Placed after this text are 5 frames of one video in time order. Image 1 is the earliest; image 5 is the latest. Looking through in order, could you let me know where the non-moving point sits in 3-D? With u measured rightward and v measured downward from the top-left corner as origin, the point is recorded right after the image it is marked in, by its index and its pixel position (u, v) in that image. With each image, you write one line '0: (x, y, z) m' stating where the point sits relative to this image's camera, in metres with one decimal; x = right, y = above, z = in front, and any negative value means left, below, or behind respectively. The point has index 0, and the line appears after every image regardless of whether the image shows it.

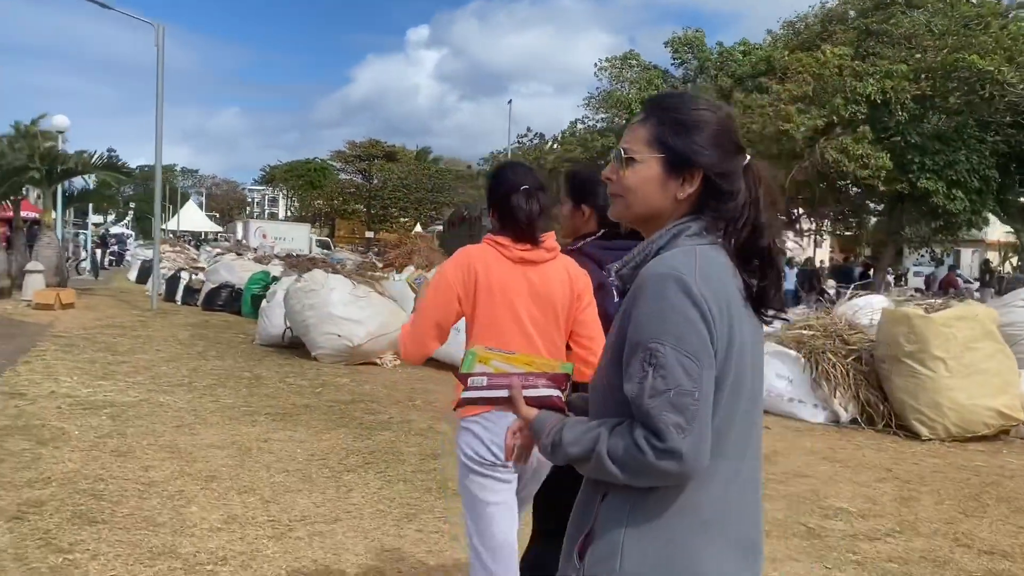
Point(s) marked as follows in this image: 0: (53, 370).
0: (-4.0, -0.7, +7.8) m
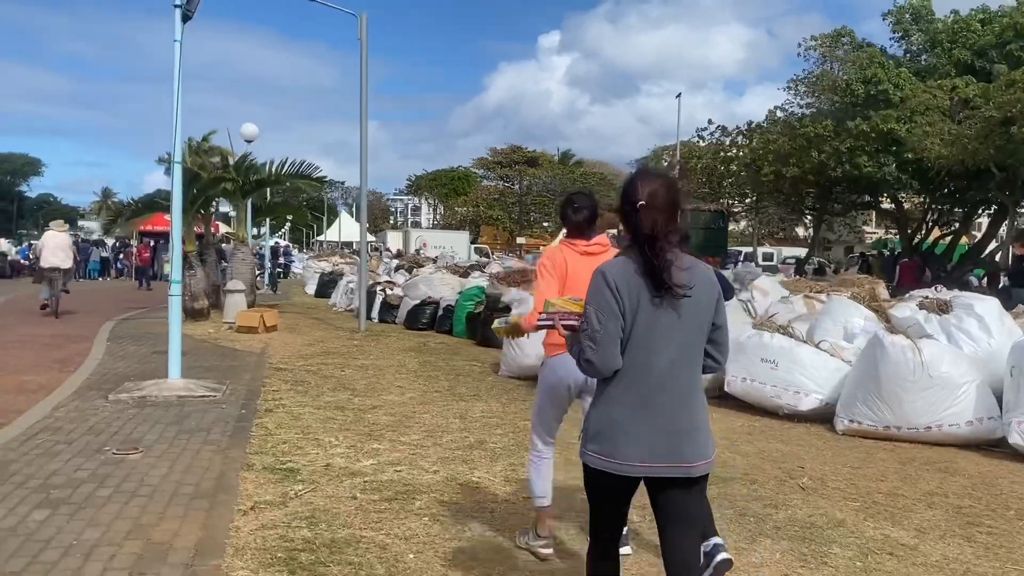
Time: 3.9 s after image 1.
0: (-1.4, -1.0, +6.2) m
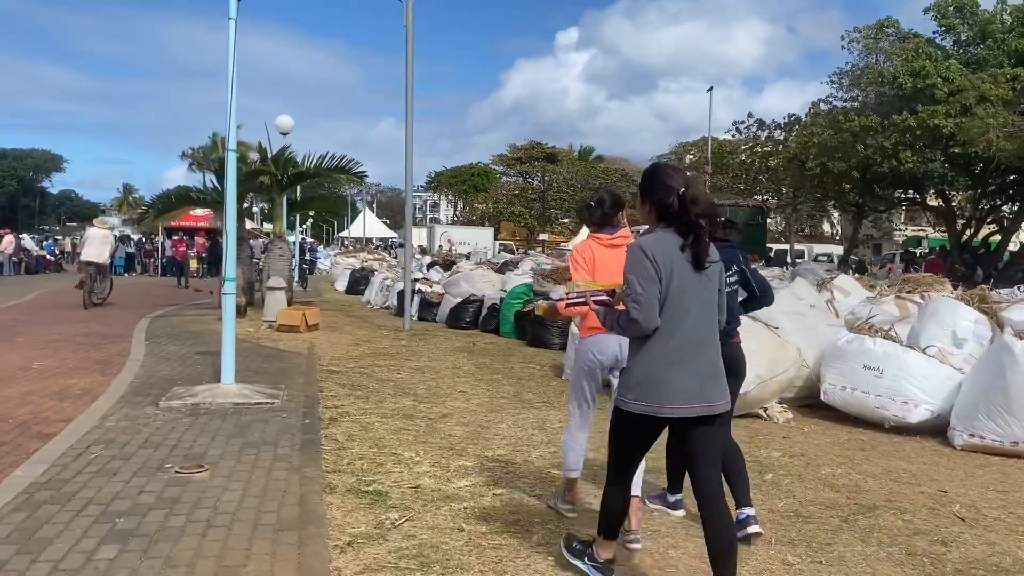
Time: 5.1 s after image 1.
0: (-0.8, -1.0, +5.6) m
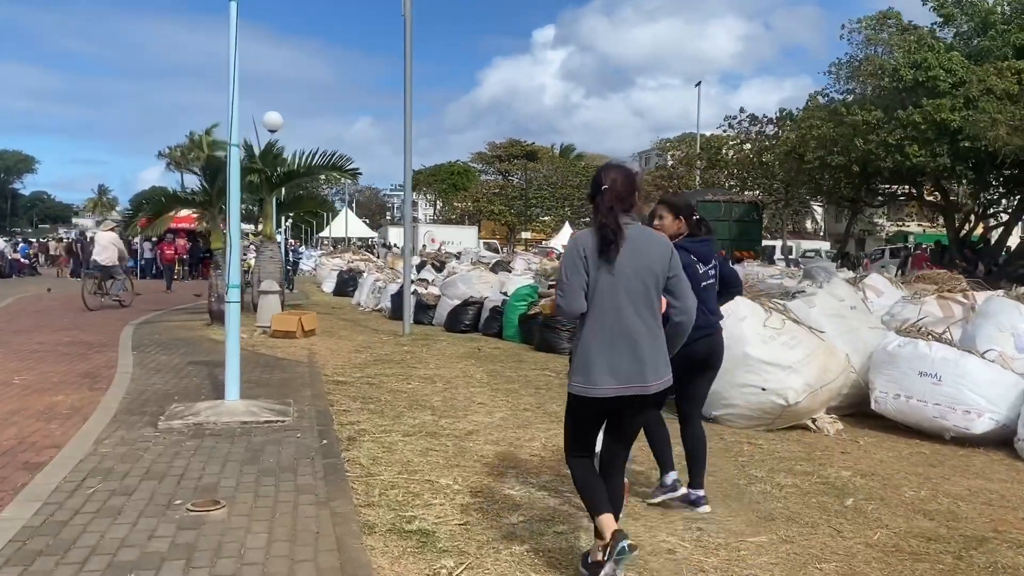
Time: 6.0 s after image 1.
0: (-0.6, -1.0, +5.1) m
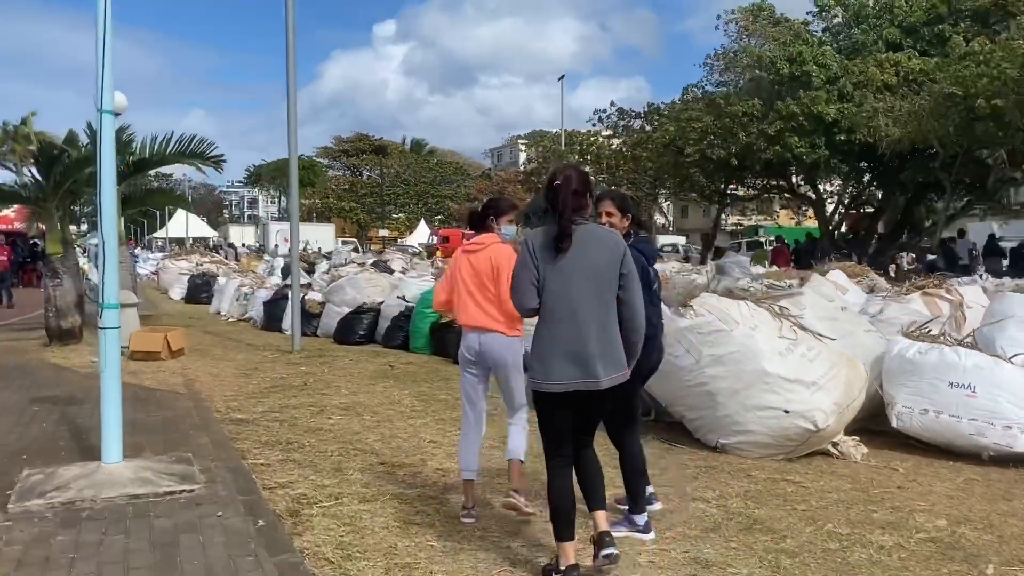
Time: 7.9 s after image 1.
0: (-0.5, -1.1, +3.7) m
